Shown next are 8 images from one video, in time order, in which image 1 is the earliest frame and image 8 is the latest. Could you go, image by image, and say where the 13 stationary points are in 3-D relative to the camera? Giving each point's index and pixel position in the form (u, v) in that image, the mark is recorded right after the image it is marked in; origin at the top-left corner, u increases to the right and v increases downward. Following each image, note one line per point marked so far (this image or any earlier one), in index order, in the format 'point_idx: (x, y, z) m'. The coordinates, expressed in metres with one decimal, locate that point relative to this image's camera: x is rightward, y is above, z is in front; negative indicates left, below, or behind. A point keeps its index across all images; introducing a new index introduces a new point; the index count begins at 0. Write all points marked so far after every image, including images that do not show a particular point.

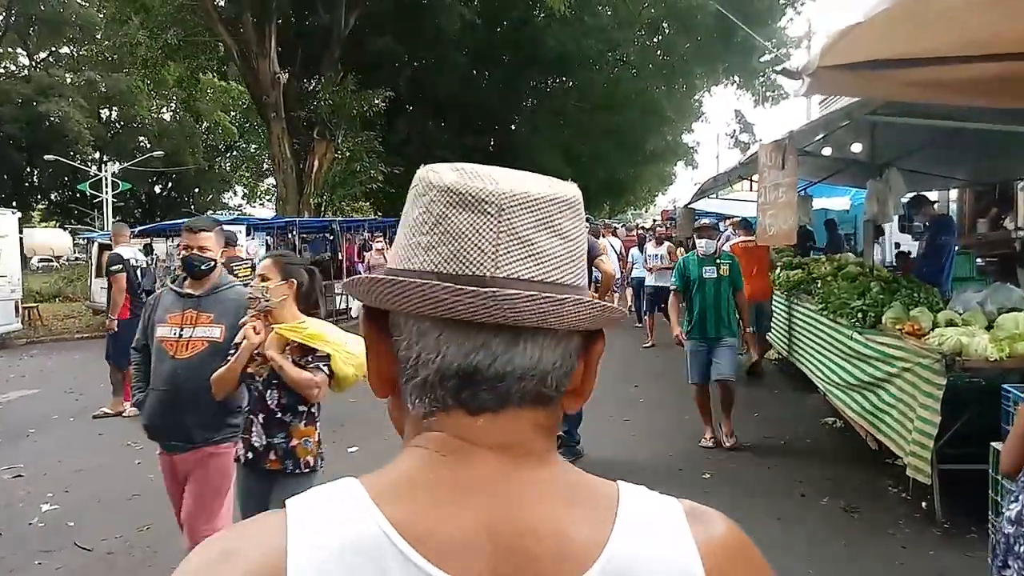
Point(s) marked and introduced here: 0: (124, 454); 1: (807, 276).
0: (-3.0, -1.3, +7.0) m
1: (+3.2, +0.1, +9.7) m
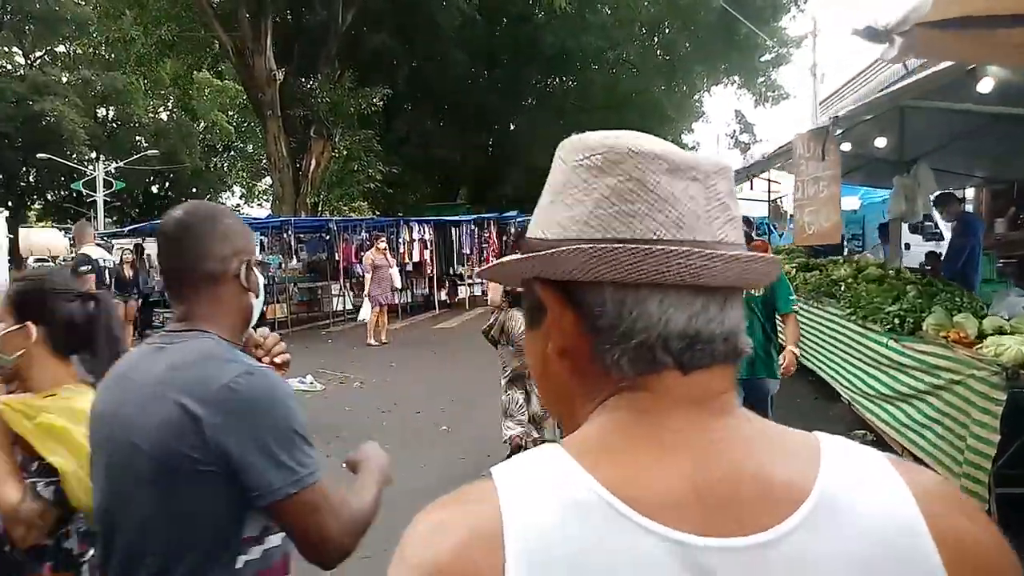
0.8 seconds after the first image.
0: (-3.0, -1.3, +6.5) m
1: (+3.3, +0.1, +9.2) m
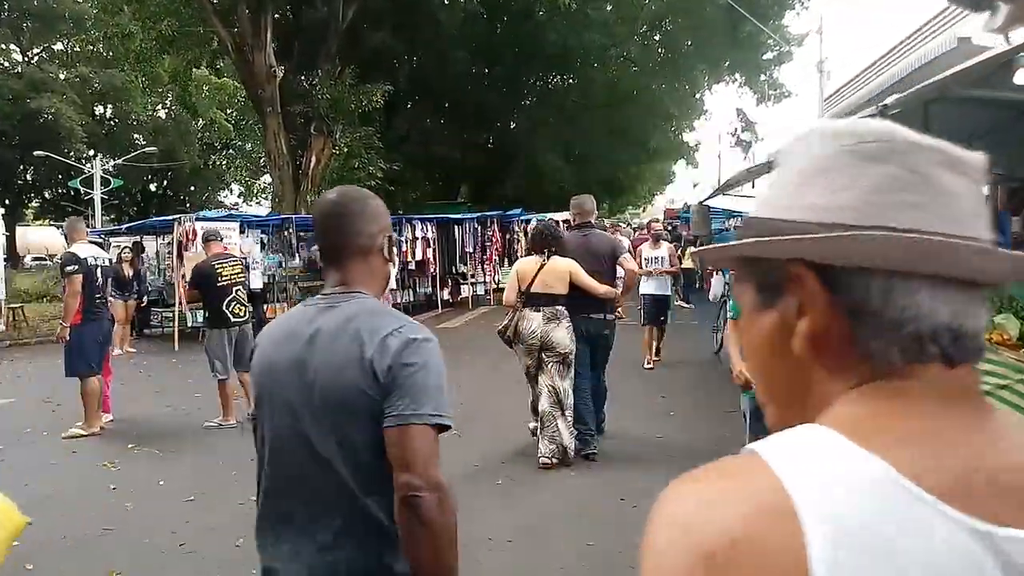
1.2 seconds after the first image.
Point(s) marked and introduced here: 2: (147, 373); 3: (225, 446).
0: (-2.9, -1.3, +6.2) m
1: (+3.3, +0.1, +8.9) m
2: (-4.3, -1.0, +10.3) m
3: (-2.3, -1.3, +7.0) m
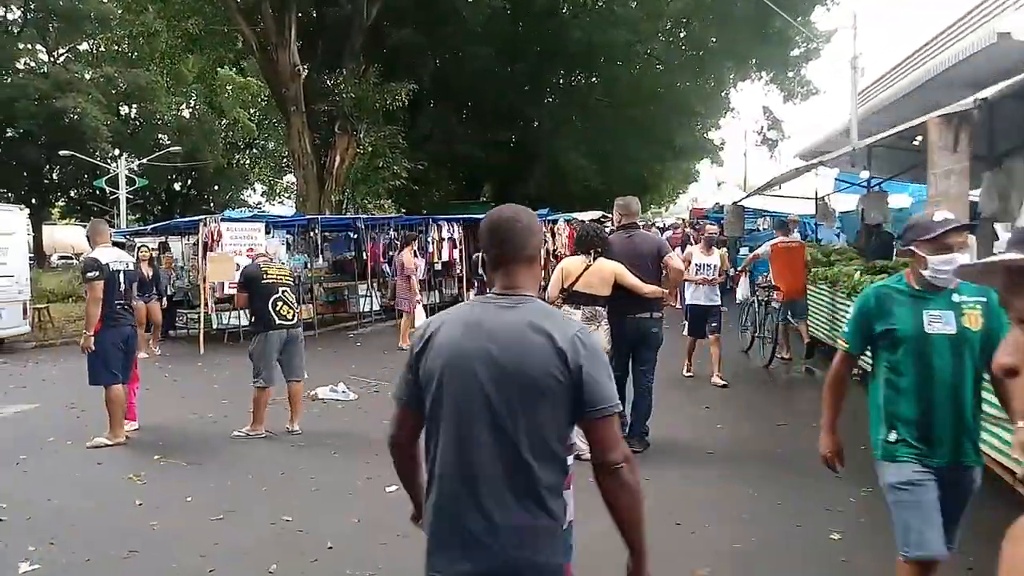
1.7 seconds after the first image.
0: (-2.6, -1.4, +6.0) m
1: (+3.7, +0.1, +8.6) m
2: (-3.9, -1.0, +10.1) m
3: (-2.0, -1.3, +6.8) m
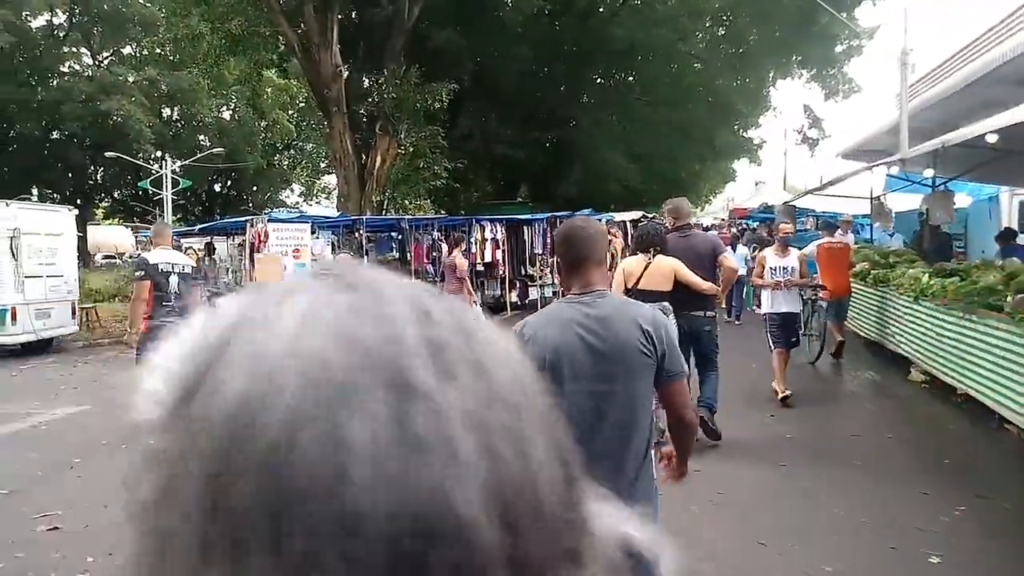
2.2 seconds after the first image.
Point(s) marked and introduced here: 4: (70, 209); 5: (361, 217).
0: (-2.2, -1.4, +5.9) m
1: (+4.2, 0.0, +8.2) m
2: (-3.3, -1.0, +10.1) m
3: (-1.5, -1.3, +6.6) m
4: (-7.8, +1.4, +15.5) m
5: (-2.4, +1.1, +14.3) m
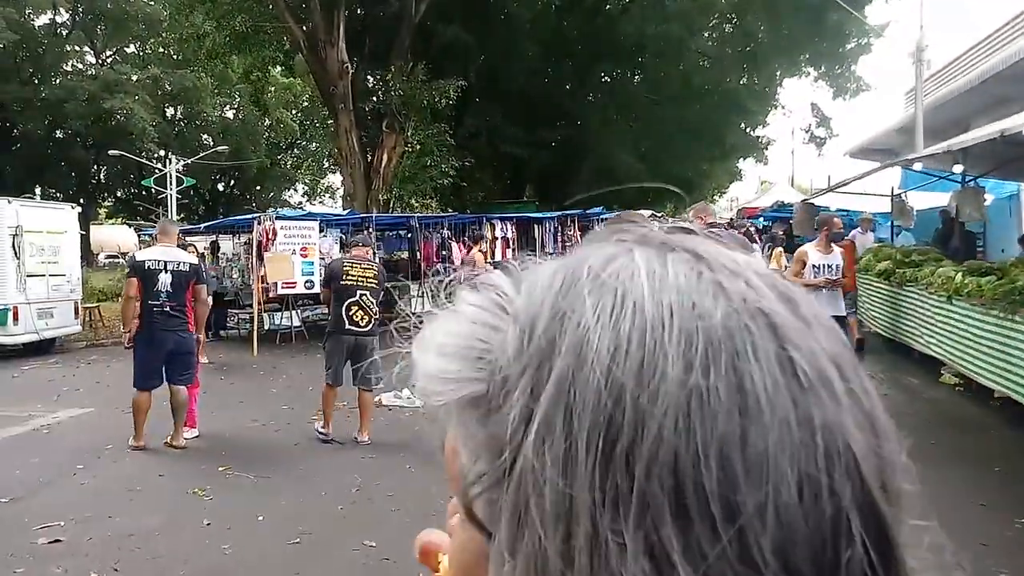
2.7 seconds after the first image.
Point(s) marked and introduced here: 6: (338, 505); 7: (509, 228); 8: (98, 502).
0: (-2.0, -1.4, +5.6) m
1: (+4.4, 0.0, +7.9) m
2: (-3.1, -1.0, +9.8) m
3: (-1.4, -1.3, +6.3) m
4: (-7.6, +1.4, +15.2) m
5: (-2.2, +1.2, +14.0) m
6: (-1.1, -1.3, +5.5) m
7: (0.0, +1.2, +17.0) m
8: (-2.7, -1.4, +5.6) m
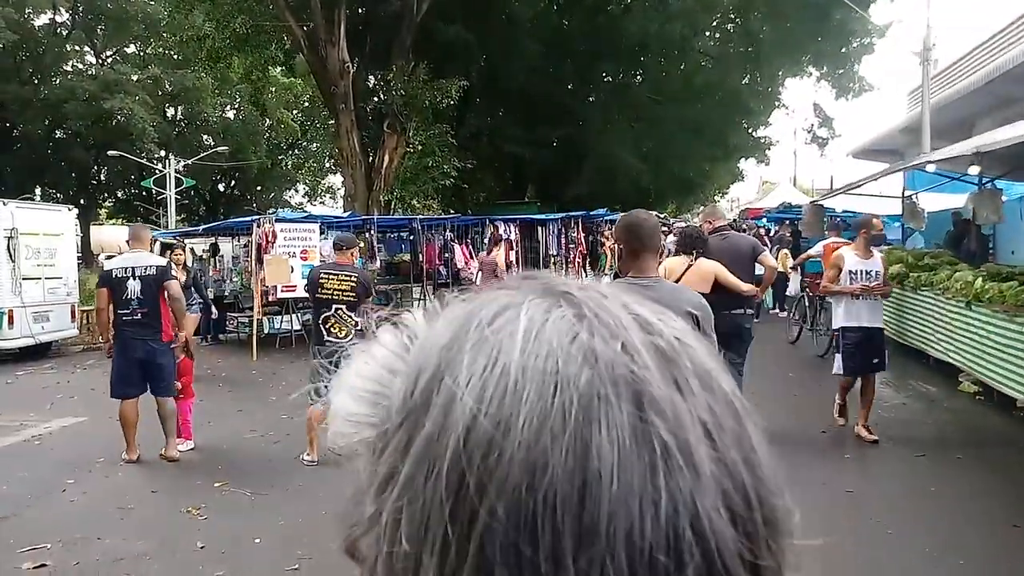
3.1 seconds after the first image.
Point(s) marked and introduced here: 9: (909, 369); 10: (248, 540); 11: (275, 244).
0: (-2.0, -1.4, +5.3) m
1: (+4.4, 0.0, +7.6) m
2: (-3.1, -1.1, +9.5) m
3: (-1.3, -1.4, +6.1) m
4: (-7.5, +1.3, +15.0) m
5: (-2.2, +1.1, +13.8) m
6: (-1.0, -1.4, +5.2) m
7: (0.0, +1.1, +16.8) m
8: (-2.6, -1.4, +5.4) m
9: (+4.9, -1.0, +10.9) m
10: (-1.5, -1.4, +5.0) m
11: (-3.3, +0.6, +12.4) m
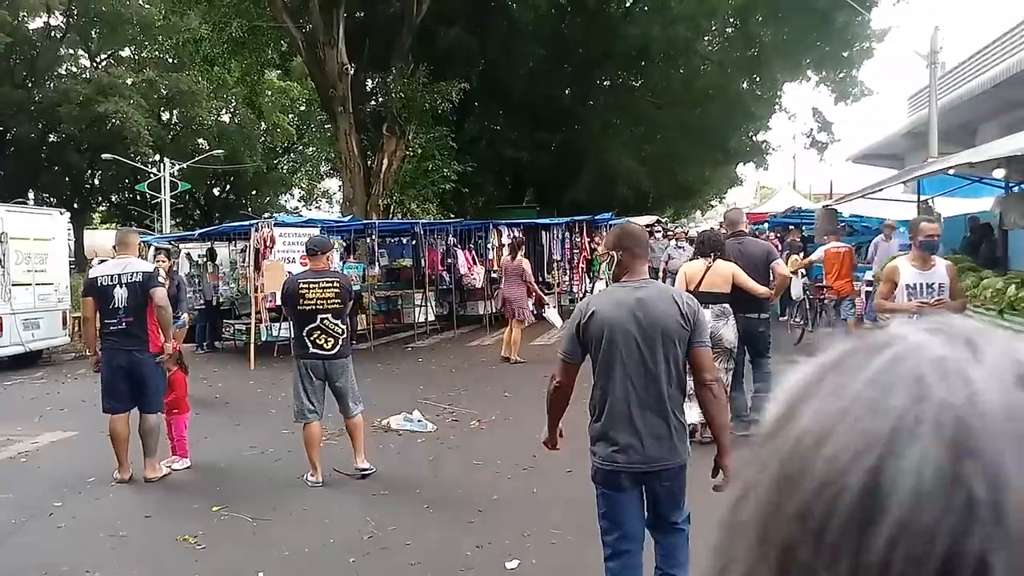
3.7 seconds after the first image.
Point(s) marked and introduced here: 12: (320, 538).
0: (-1.8, -1.5, +4.9) m
1: (+4.6, -0.1, +7.3) m
2: (-3.0, -1.1, +9.1) m
3: (-1.2, -1.4, +5.7) m
4: (-7.4, +1.2, +14.6) m
5: (-2.1, +1.0, +13.4) m
6: (-0.9, -1.4, +4.8) m
7: (+0.1, +1.0, +16.4) m
8: (-2.5, -1.5, +5.0) m
9: (+5.0, -1.1, +10.6) m
10: (-1.4, -1.5, +4.6) m
11: (-3.2, +0.5, +12.0) m
12: (-1.1, -1.4, +5.2) m
